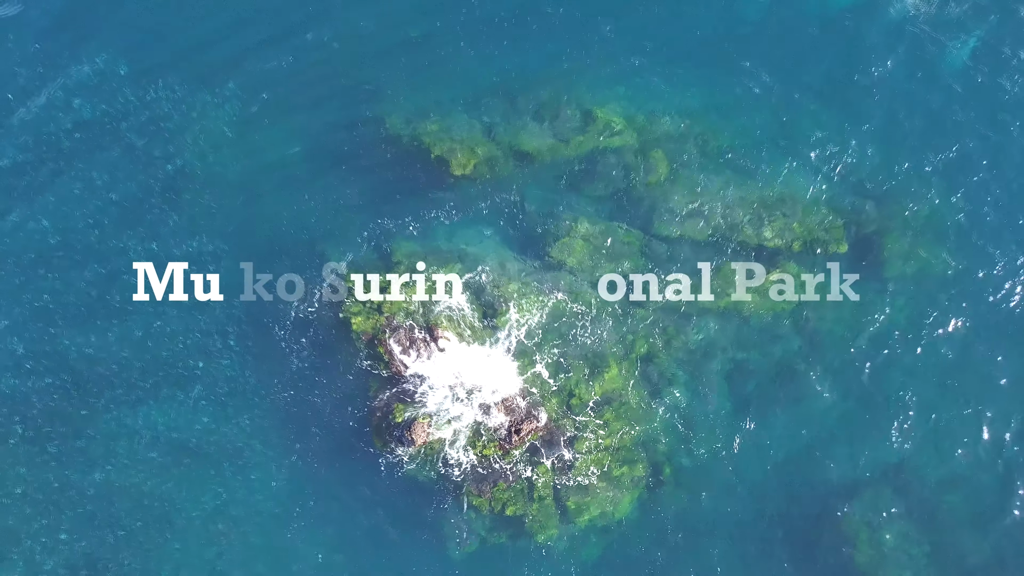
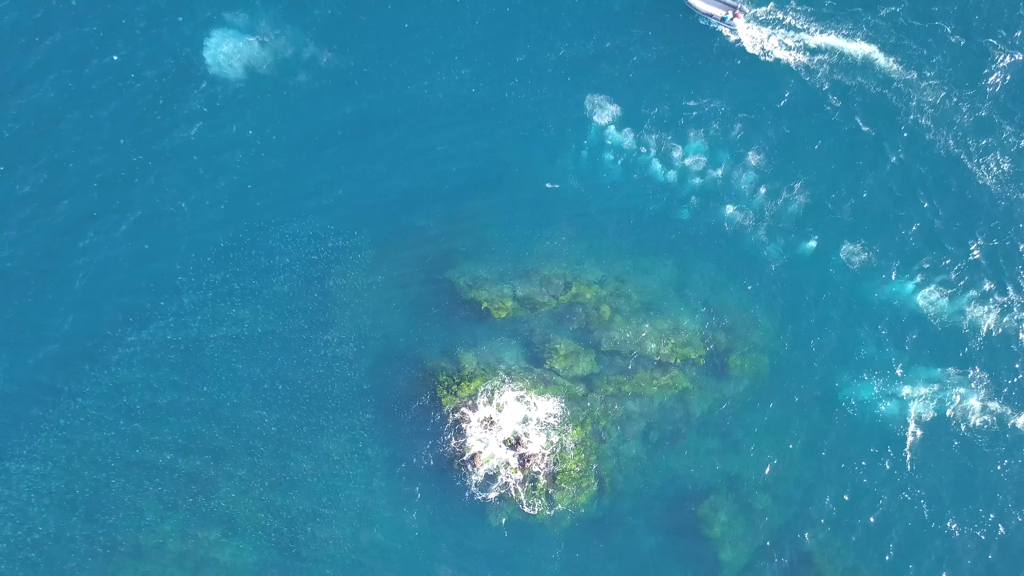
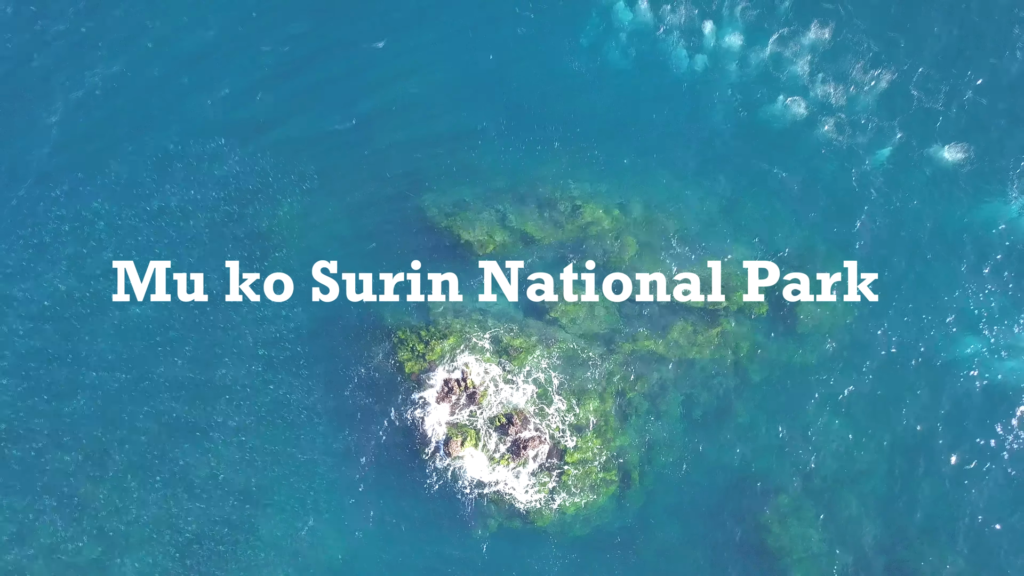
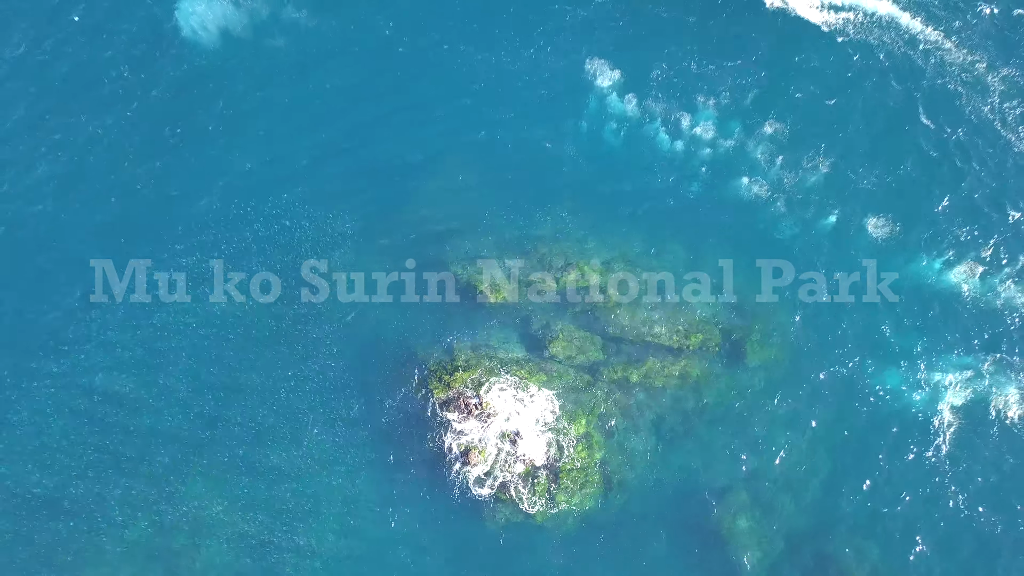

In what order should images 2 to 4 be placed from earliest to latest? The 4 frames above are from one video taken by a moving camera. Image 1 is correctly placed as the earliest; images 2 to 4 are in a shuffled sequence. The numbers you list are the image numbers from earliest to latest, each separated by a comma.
3, 4, 2
